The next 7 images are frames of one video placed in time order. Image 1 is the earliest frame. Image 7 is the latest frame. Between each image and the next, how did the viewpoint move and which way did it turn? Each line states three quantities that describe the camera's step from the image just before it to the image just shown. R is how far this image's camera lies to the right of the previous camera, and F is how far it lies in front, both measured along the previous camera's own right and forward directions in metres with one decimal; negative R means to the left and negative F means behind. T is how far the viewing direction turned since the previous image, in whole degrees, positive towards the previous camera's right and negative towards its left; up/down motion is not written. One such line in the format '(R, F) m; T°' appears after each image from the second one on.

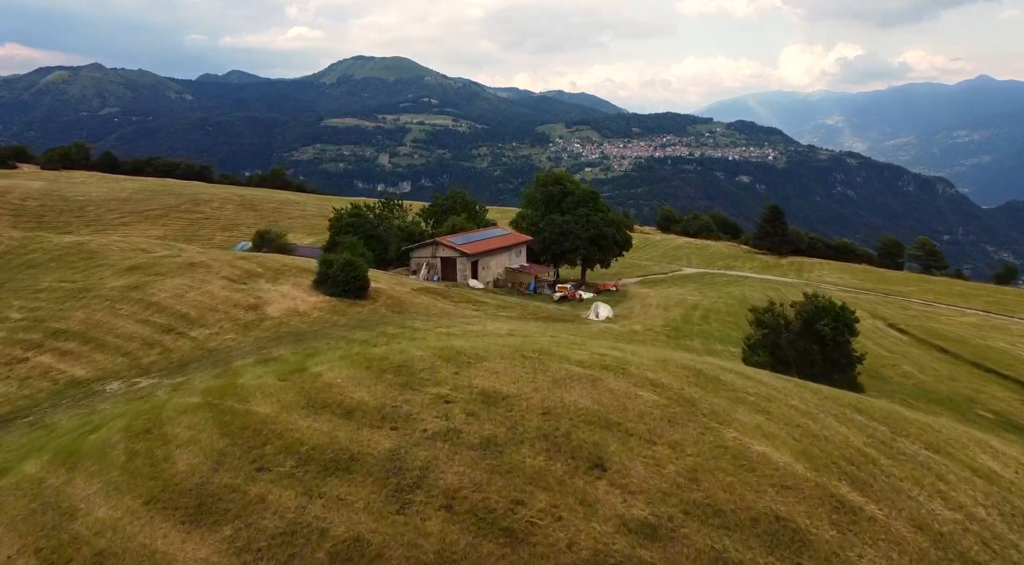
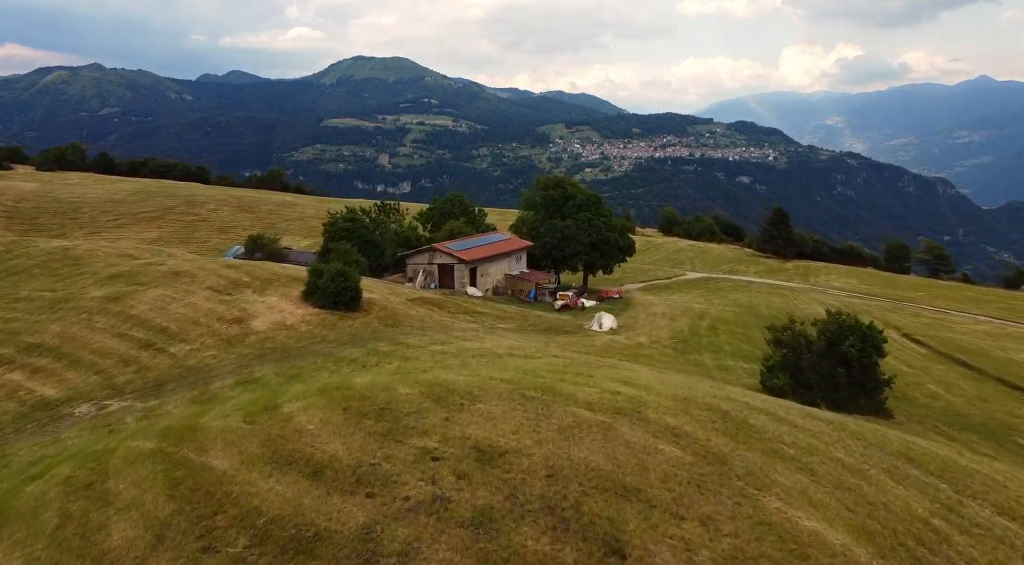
(0.0, +1.7) m; 0°
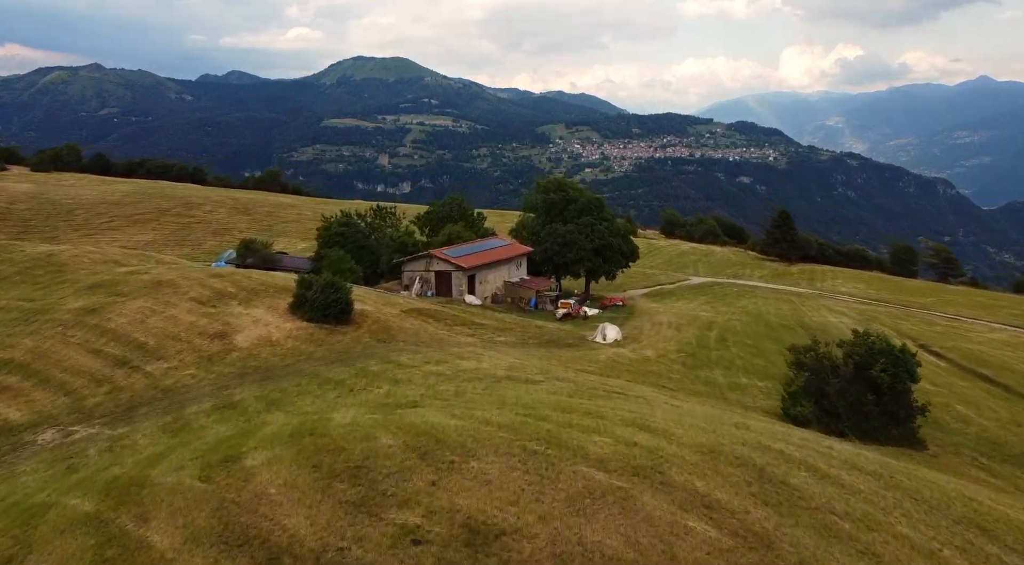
(0.0, +1.7) m; 0°
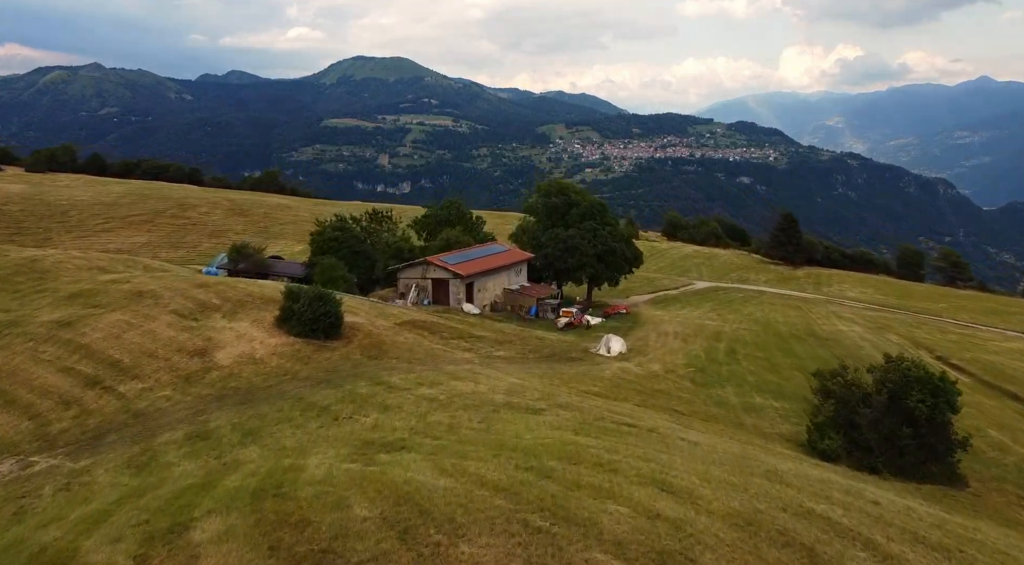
(0.0, +1.7) m; 0°
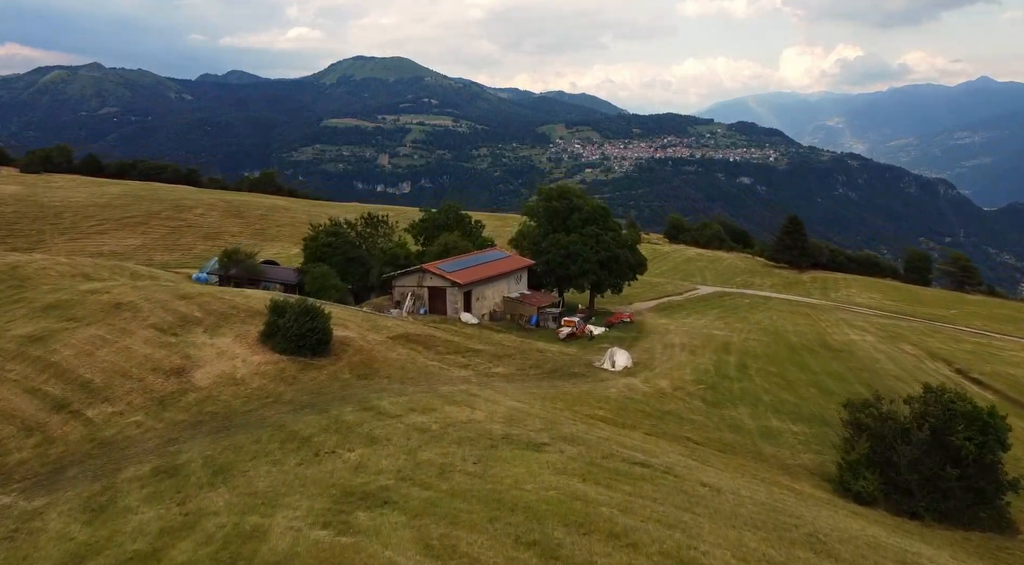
(0.0, +1.7) m; 0°
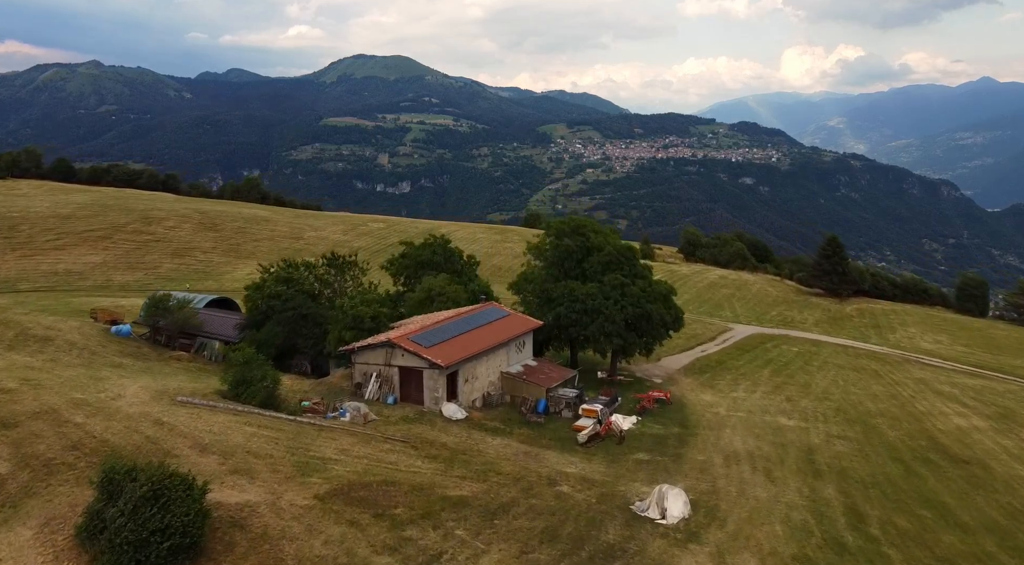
(0.0, +11.2) m; 0°
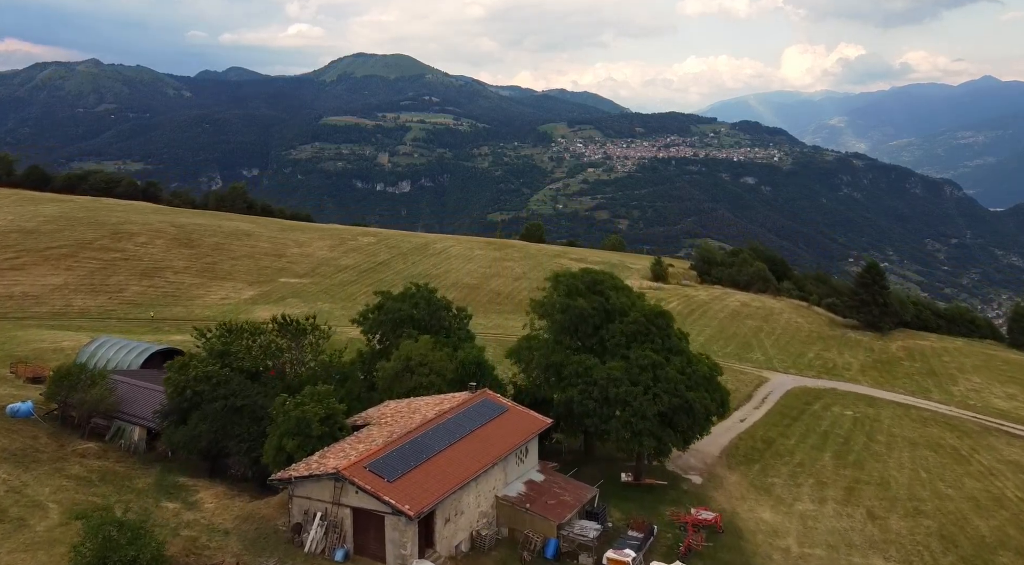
(+0.1, +9.0) m; 0°
